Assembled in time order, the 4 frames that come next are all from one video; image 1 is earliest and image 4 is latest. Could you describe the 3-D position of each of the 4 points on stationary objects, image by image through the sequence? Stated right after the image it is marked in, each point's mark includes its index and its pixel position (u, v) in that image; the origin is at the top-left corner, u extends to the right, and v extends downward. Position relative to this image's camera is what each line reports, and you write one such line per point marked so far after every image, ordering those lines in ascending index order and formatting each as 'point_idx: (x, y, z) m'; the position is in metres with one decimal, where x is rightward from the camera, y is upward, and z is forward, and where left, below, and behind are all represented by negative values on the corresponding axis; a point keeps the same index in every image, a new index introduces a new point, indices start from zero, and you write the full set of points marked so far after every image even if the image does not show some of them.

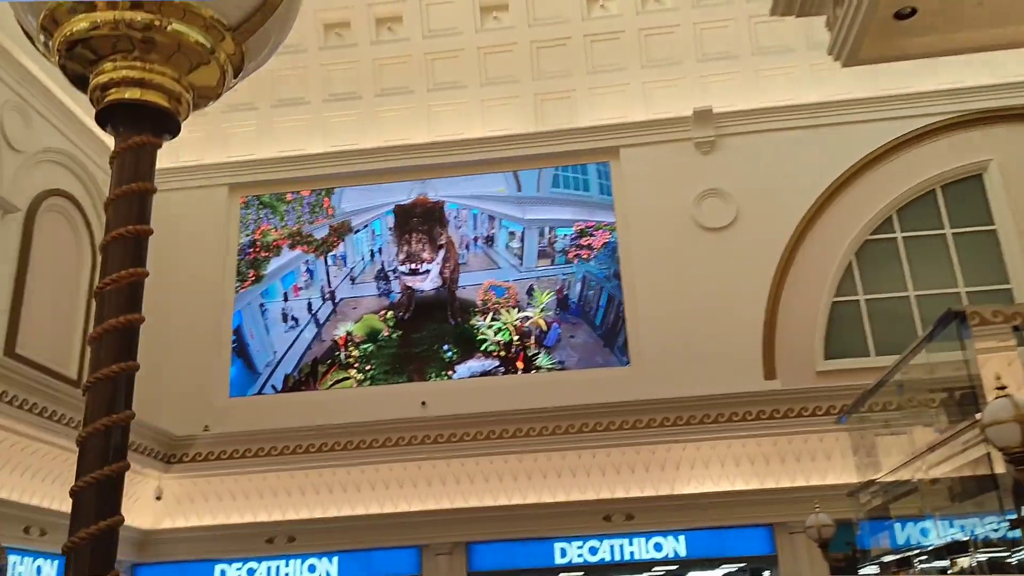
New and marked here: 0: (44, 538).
0: (-3.7, -2.0, +7.0) m
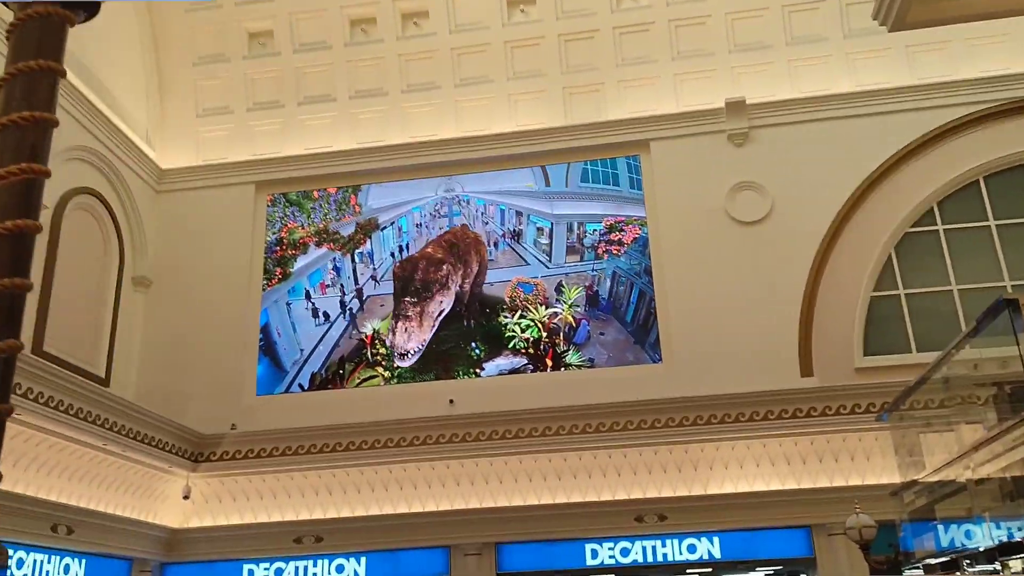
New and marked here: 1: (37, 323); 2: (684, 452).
0: (-3.4, -1.9, +6.9) m
1: (-3.8, -0.3, +7.1) m
2: (+1.5, -1.5, +7.8) m
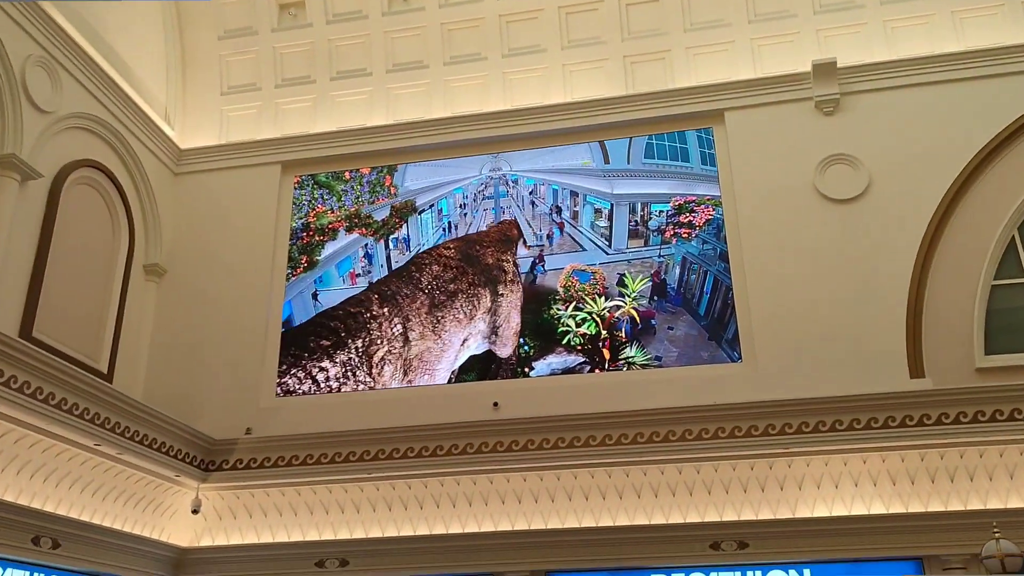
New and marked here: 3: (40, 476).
0: (-3.1, -1.8, +6.0) m
1: (-3.4, -0.1, +6.2) m
2: (+1.9, -1.3, +6.6) m
3: (-3.2, -1.3, +6.1) m
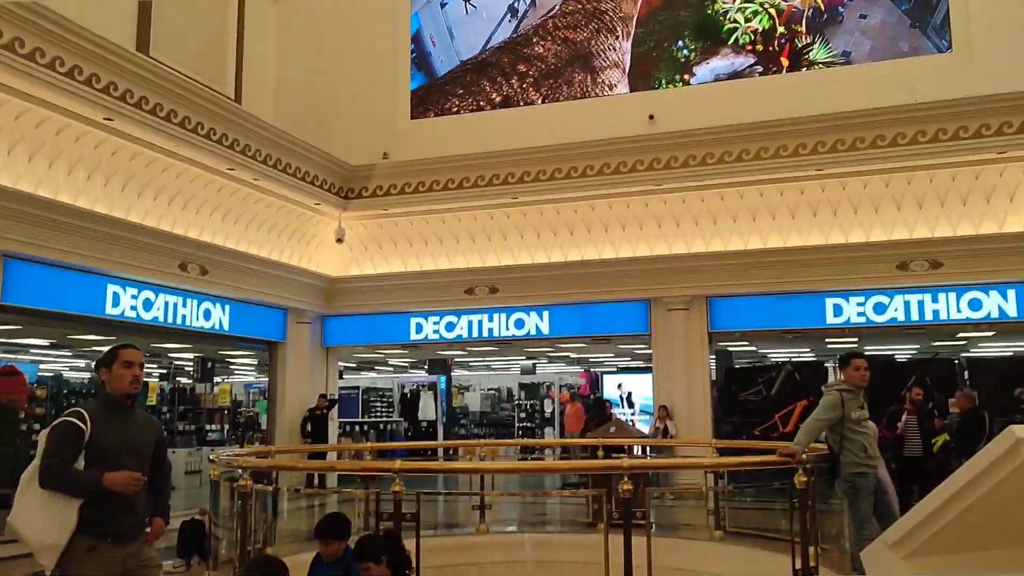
0: (-2.0, +0.1, +5.9) m
1: (-2.4, +1.7, +5.7) m
2: (+3.0, +0.7, +5.7) m
3: (-2.2, +0.6, +5.9) m
